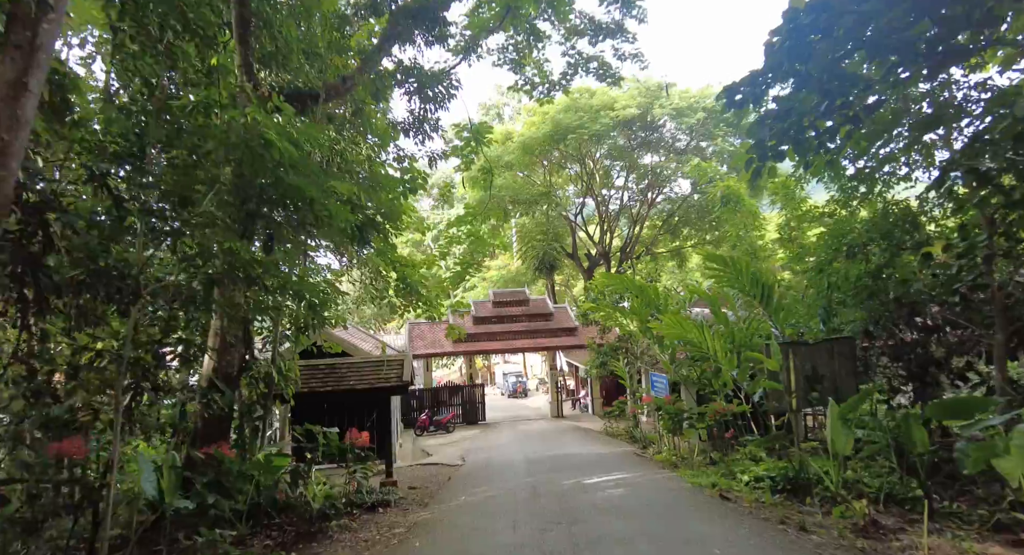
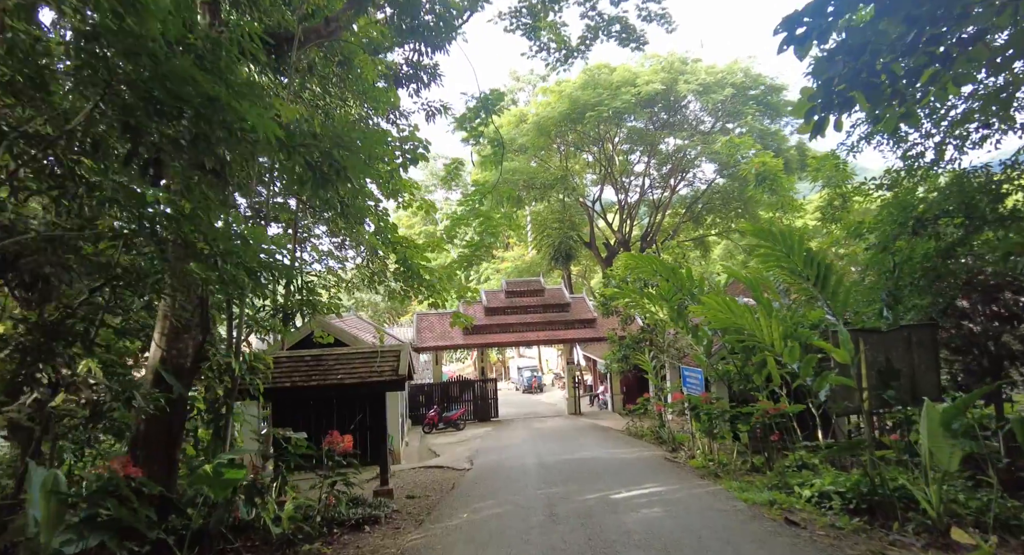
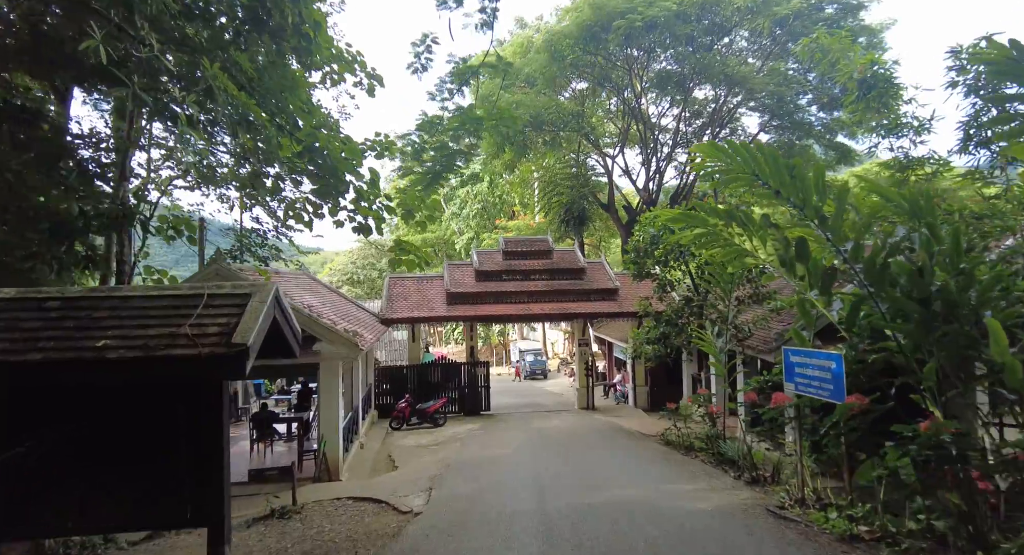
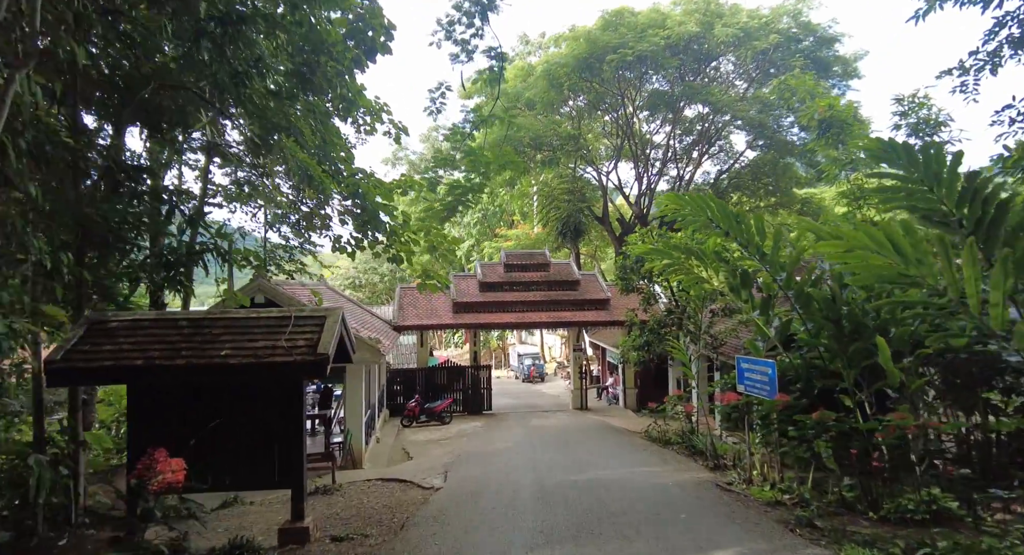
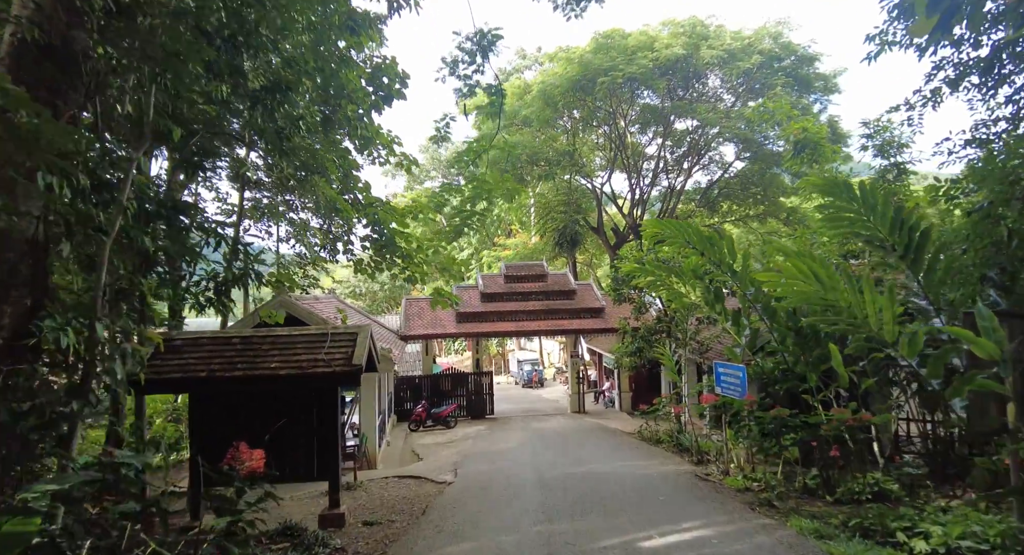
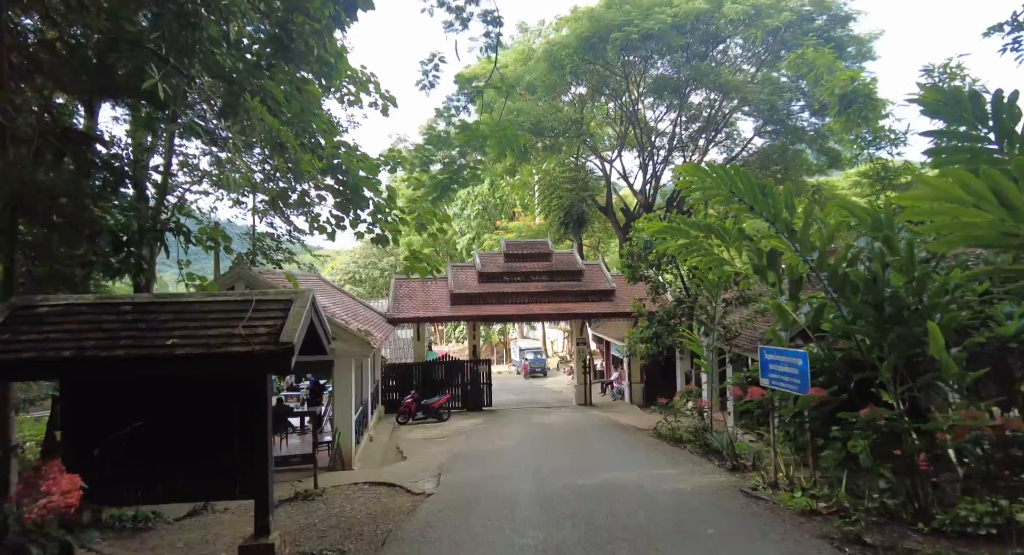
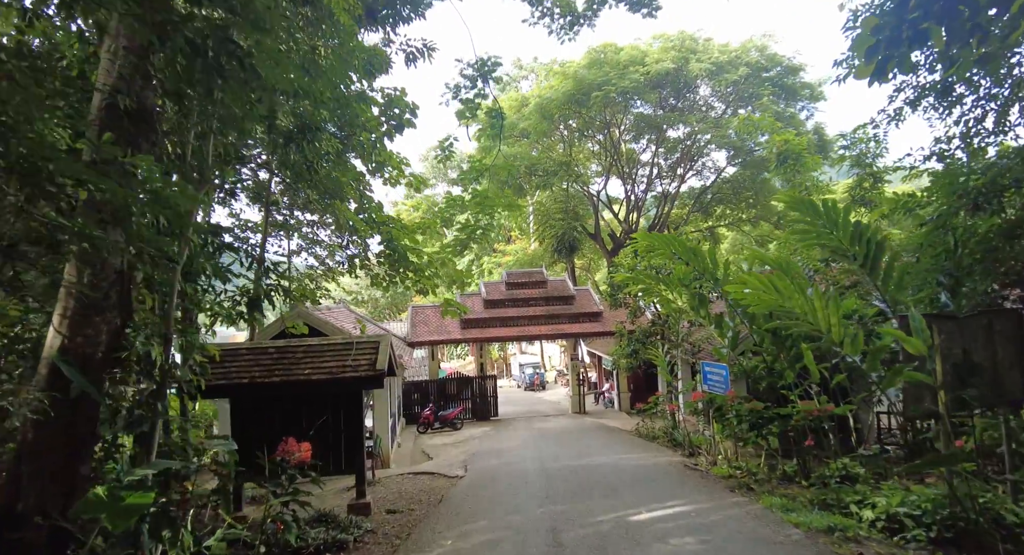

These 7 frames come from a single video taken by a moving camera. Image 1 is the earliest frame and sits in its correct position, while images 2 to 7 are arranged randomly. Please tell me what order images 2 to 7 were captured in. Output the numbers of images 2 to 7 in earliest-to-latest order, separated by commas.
2, 7, 5, 4, 6, 3
